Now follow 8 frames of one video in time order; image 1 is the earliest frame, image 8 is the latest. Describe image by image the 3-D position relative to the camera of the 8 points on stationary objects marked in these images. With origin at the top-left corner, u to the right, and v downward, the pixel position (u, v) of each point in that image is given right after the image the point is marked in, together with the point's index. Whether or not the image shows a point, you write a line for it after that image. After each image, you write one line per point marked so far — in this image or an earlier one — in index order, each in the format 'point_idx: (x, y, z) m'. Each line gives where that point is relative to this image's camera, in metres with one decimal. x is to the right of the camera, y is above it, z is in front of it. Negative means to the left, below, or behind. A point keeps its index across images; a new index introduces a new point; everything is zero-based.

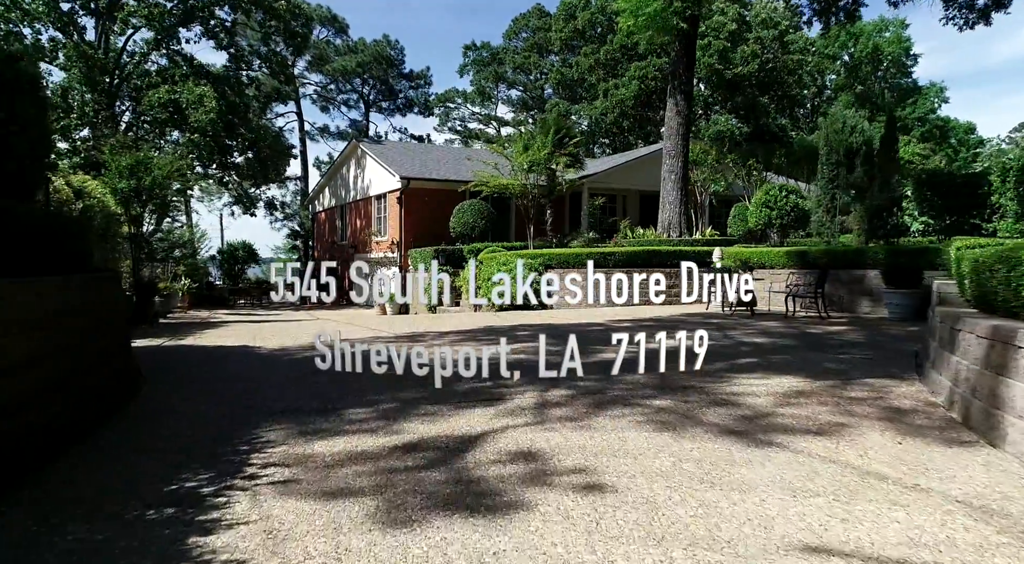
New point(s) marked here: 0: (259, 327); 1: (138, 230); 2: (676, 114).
0: (-5.1, -0.9, +13.2) m
1: (-8.9, +1.2, +15.6) m
2: (+4.3, +4.3, +17.2) m
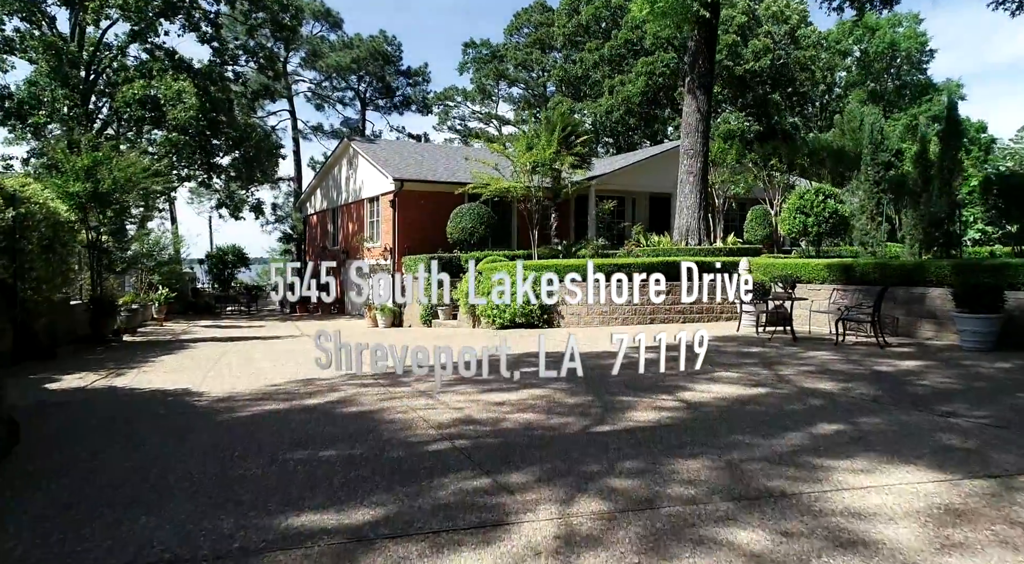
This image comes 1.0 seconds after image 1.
0: (-5.0, -1.2, +11.7) m
1: (-8.8, +0.9, +14.1) m
2: (+4.3, +4.1, +15.6) m
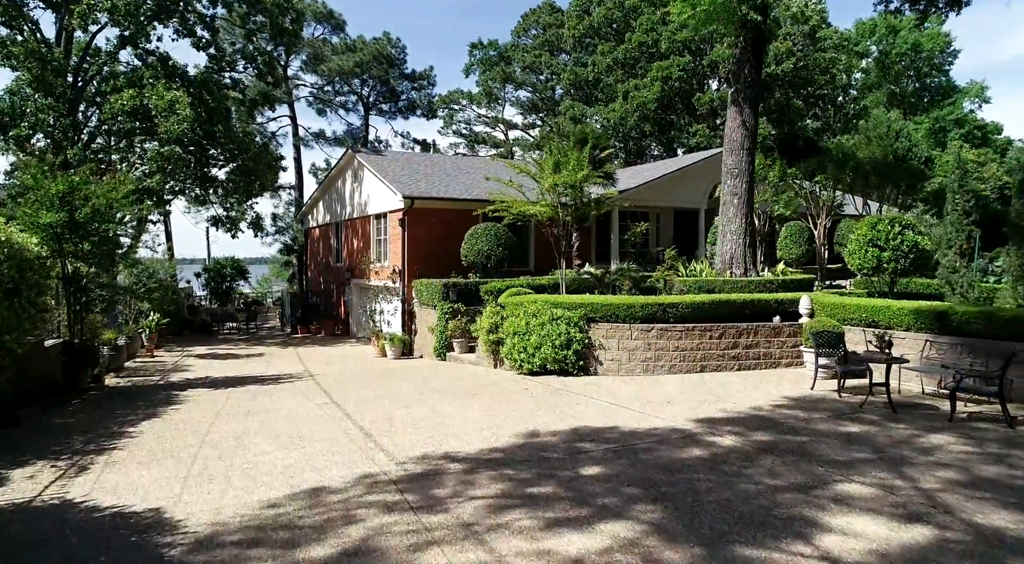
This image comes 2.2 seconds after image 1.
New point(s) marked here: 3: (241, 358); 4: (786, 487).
0: (-4.5, -1.9, +10.2) m
1: (-8.3, +0.1, +12.6) m
2: (+4.8, +3.4, +14.1) m
3: (-7.7, -2.2, +18.9) m
4: (+2.2, -1.7, +5.4) m
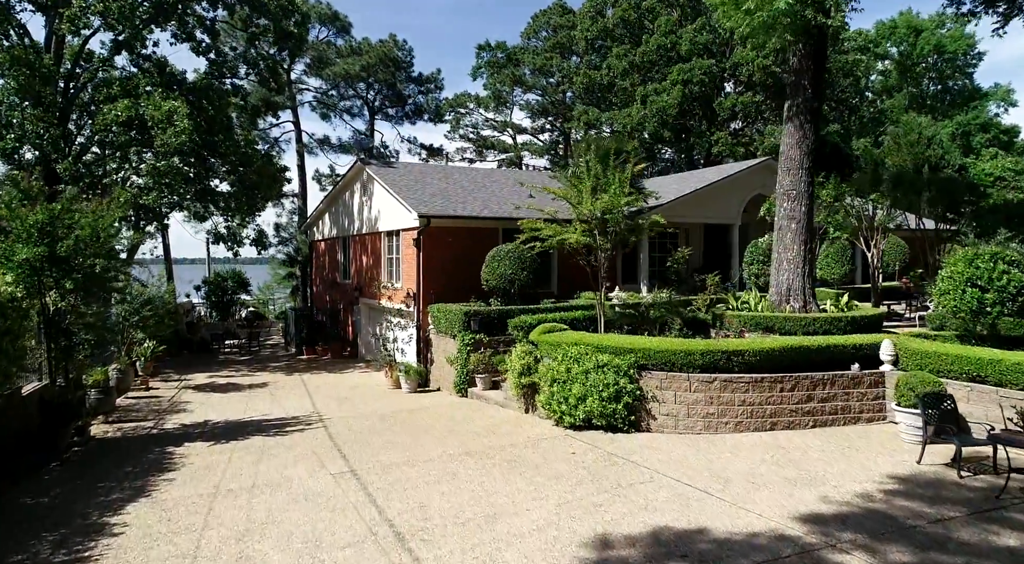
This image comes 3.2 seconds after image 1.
0: (-3.9, -2.6, +8.8) m
1: (-7.7, -0.5, +11.2) m
2: (+5.5, +2.7, +12.7) m
3: (-7.0, -2.9, +17.5) m
4: (+2.8, -2.3, +3.9) m
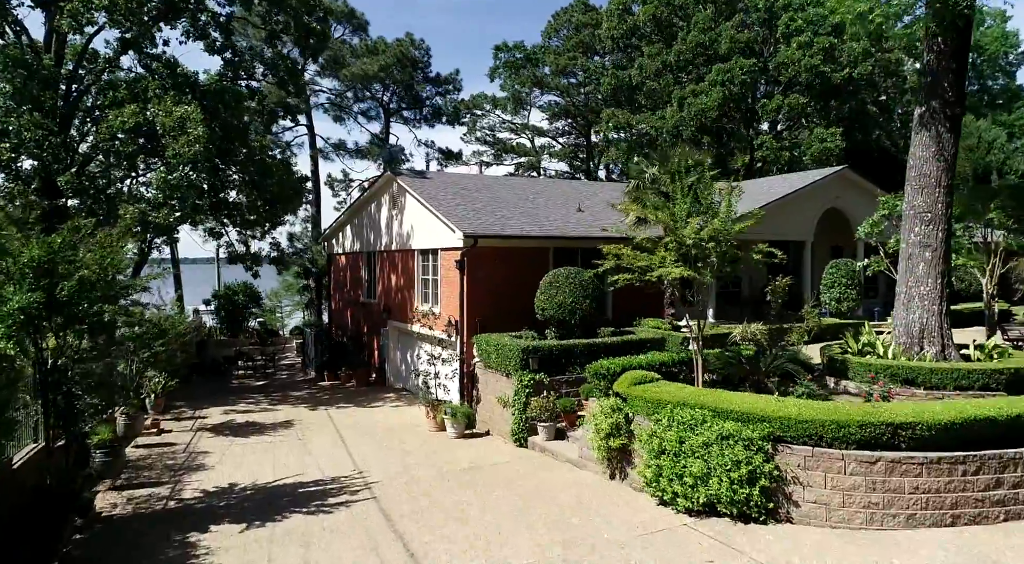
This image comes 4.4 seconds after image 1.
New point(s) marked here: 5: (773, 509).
0: (-2.6, -3.2, +6.8) m
1: (-6.3, -1.2, +9.2) m
2: (+6.8, +2.1, +10.7) m
3: (-5.7, -3.5, +15.6) m
4: (+4.1, -3.0, +1.9) m
5: (+3.2, -2.8, +8.2) m
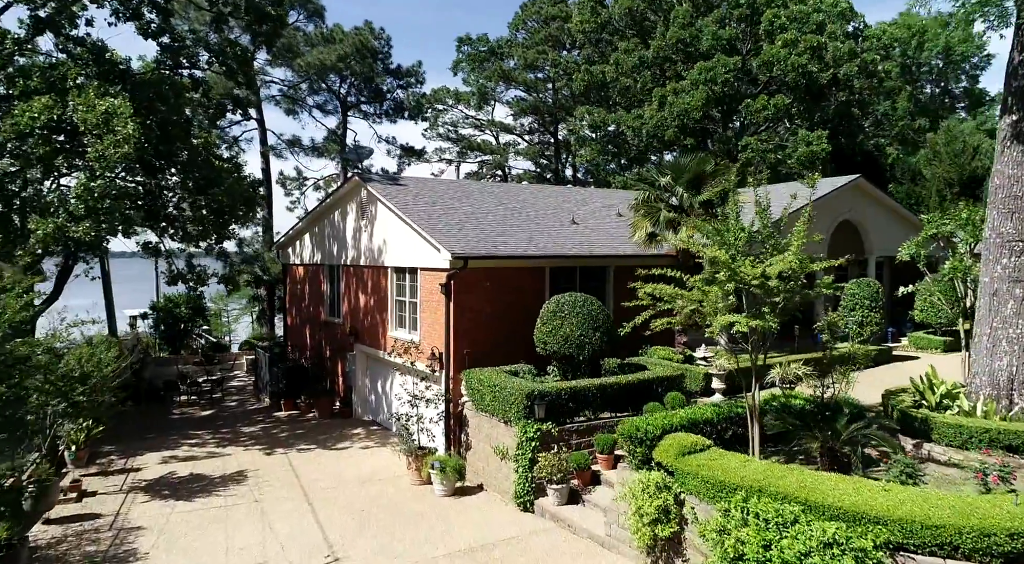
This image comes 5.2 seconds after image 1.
0: (-2.0, -3.9, +4.5) m
1: (-6.0, -1.8, +6.6) m
2: (+7.0, +1.5, +9.0) m
3: (-5.8, -4.1, +13.1) m
4: (+5.0, -3.6, +0.1) m
5: (+3.6, -3.4, +6.3) m
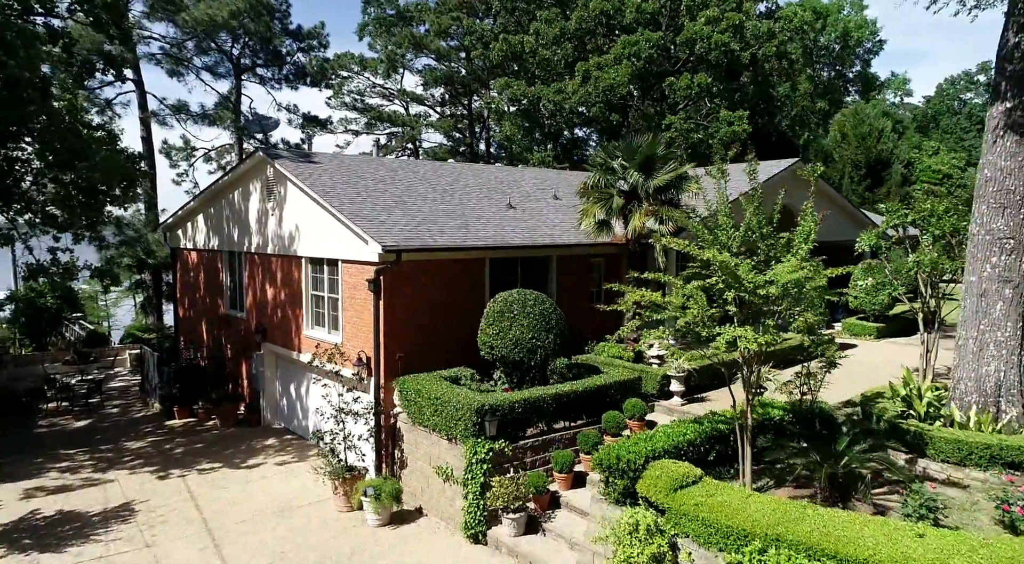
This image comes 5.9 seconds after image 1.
0: (-1.8, -4.2, +2.9) m
1: (-6.0, -2.0, +4.3) m
2: (+6.5, +1.5, +8.4) m
3: (-6.7, -4.1, +10.8) m
4: (+5.7, -4.0, -0.4) m
5: (+3.6, -3.5, +5.4) m
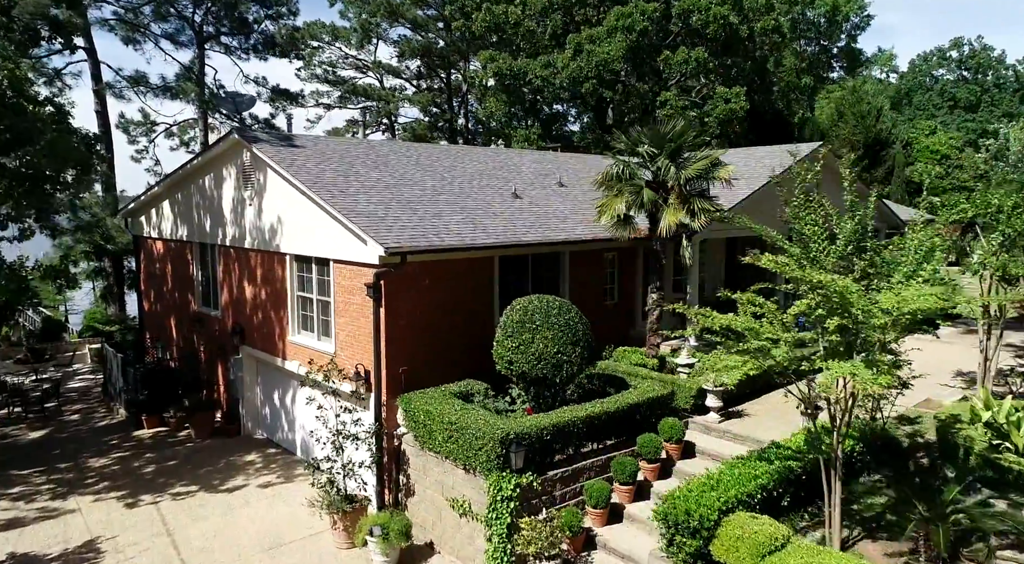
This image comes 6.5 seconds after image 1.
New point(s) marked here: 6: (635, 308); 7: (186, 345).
0: (-1.1, -4.6, +1.6) m
1: (-5.4, -2.4, +2.8) m
2: (+6.9, +1.3, +7.3) m
3: (-6.3, -4.3, +9.3) m
4: (+6.6, -4.5, -1.4) m
5: (+4.2, -3.8, +4.4) m
6: (+1.9, -0.5, +12.6) m
7: (-8.3, -1.6, +17.0) m
